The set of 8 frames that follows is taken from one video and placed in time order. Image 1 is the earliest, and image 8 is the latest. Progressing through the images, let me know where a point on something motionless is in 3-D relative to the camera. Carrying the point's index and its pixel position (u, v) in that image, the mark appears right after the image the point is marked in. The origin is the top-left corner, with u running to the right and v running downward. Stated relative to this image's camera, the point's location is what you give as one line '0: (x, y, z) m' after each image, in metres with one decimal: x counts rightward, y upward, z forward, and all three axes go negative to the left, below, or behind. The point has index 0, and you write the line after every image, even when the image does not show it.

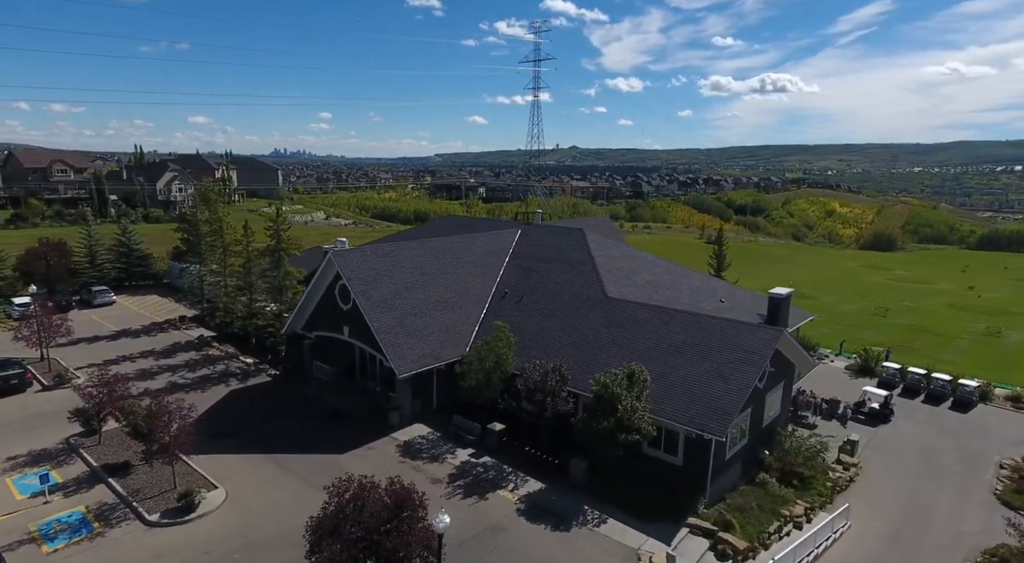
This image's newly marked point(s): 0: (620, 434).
0: (+3.2, -4.5, +18.3) m
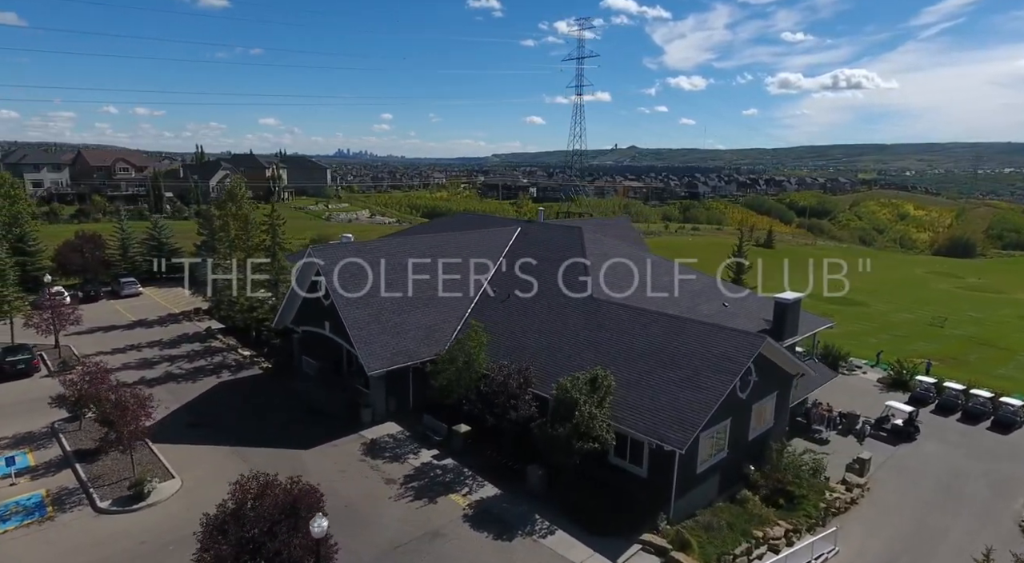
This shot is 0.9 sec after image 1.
0: (+1.8, -4.5, +17.4) m
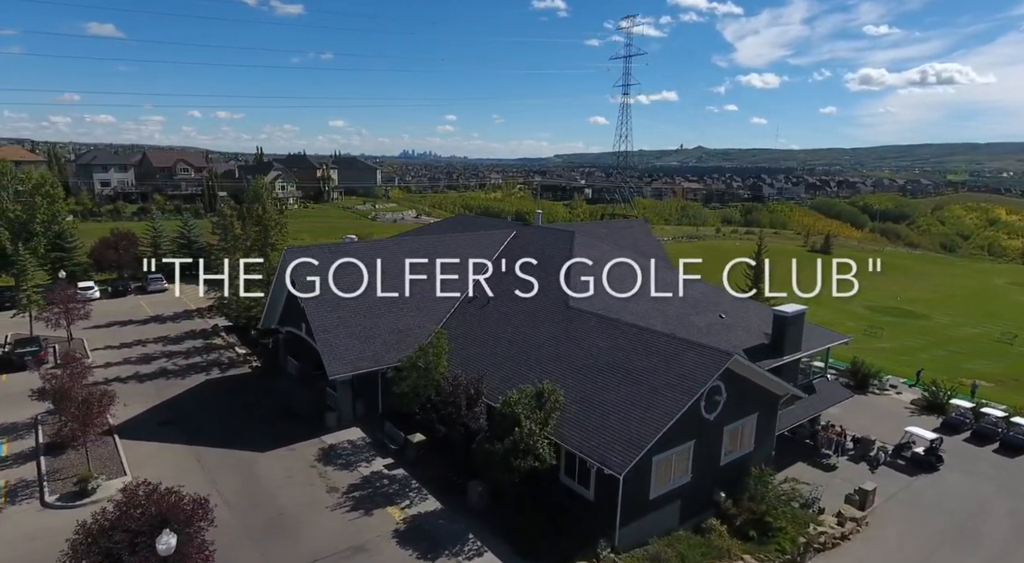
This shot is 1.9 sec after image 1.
0: (0.0, -4.7, +16.6) m
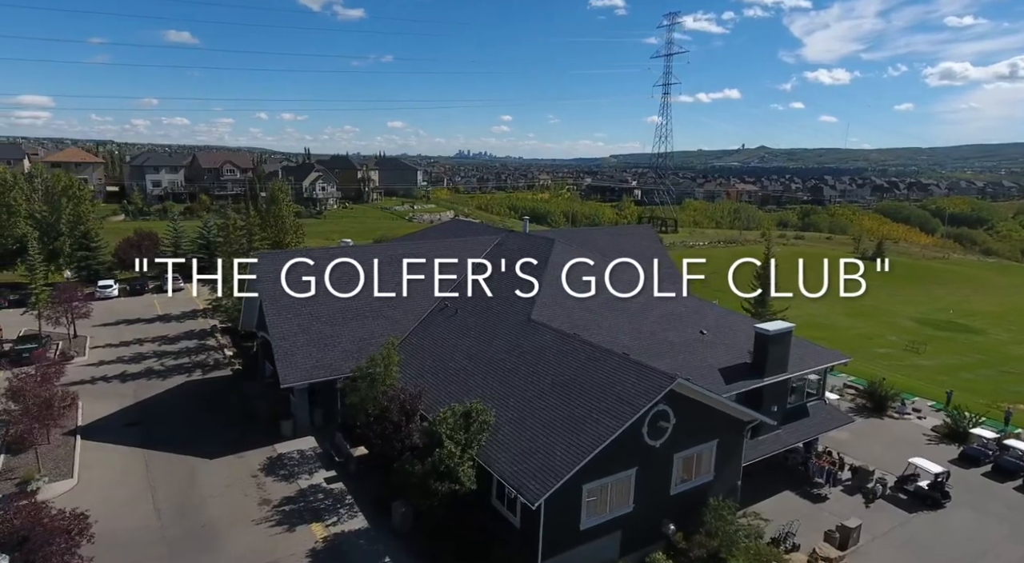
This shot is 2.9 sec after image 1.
0: (-2.1, -5.1, +15.9) m
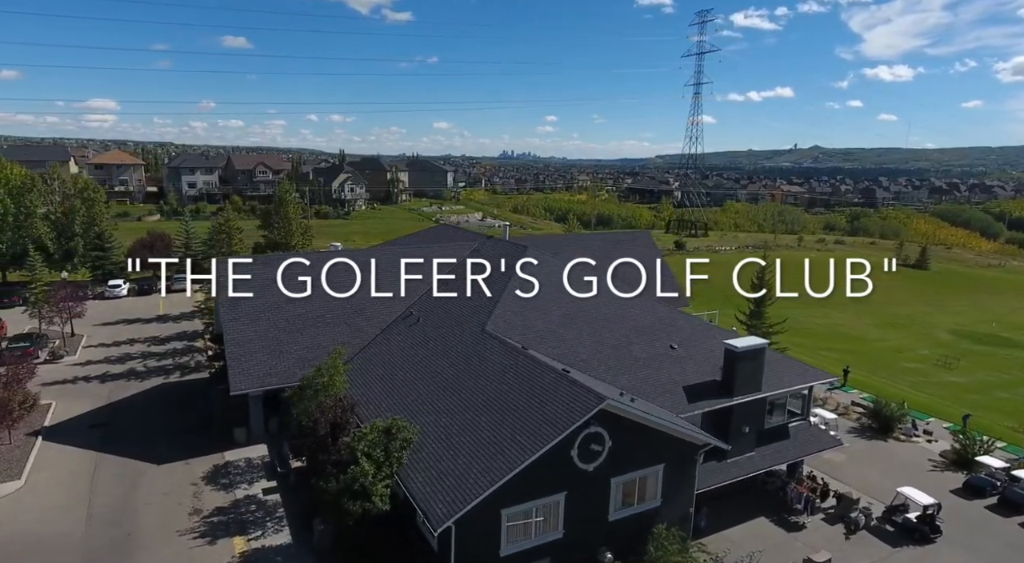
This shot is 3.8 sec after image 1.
0: (-4.1, -5.4, +15.4) m
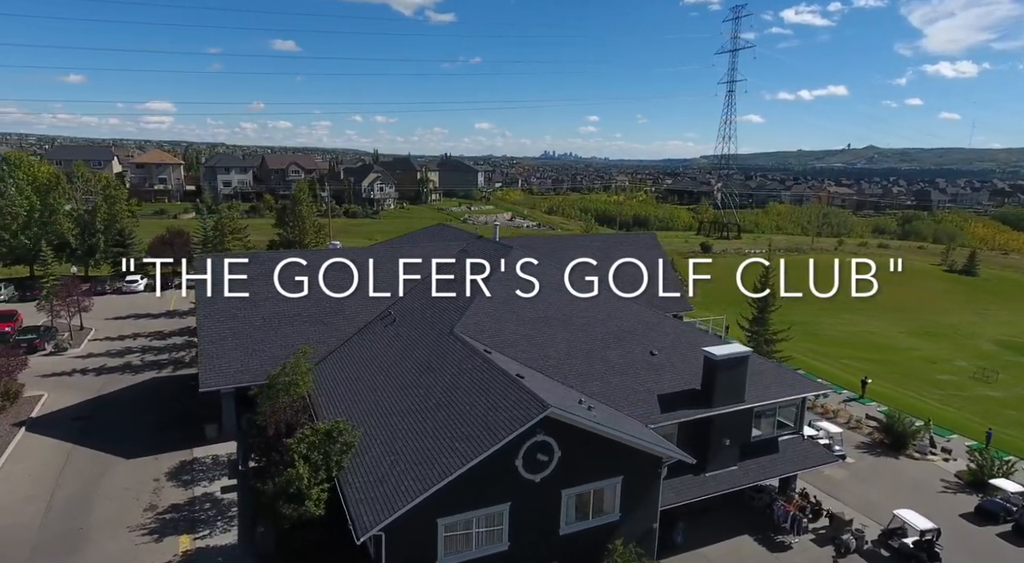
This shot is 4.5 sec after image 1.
0: (-5.6, -5.3, +15.1) m
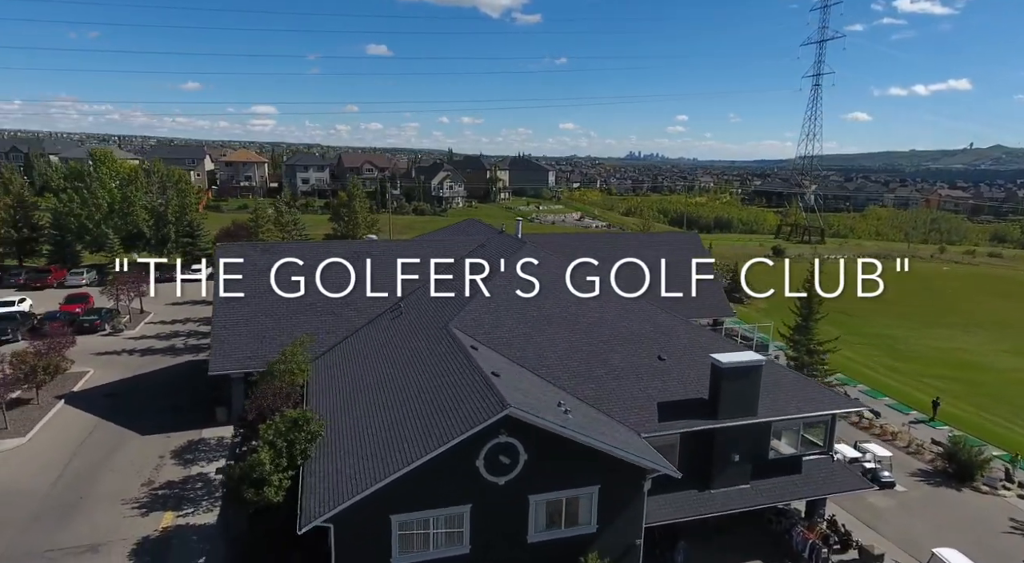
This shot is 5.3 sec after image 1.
0: (-6.5, -5.0, +15.2) m
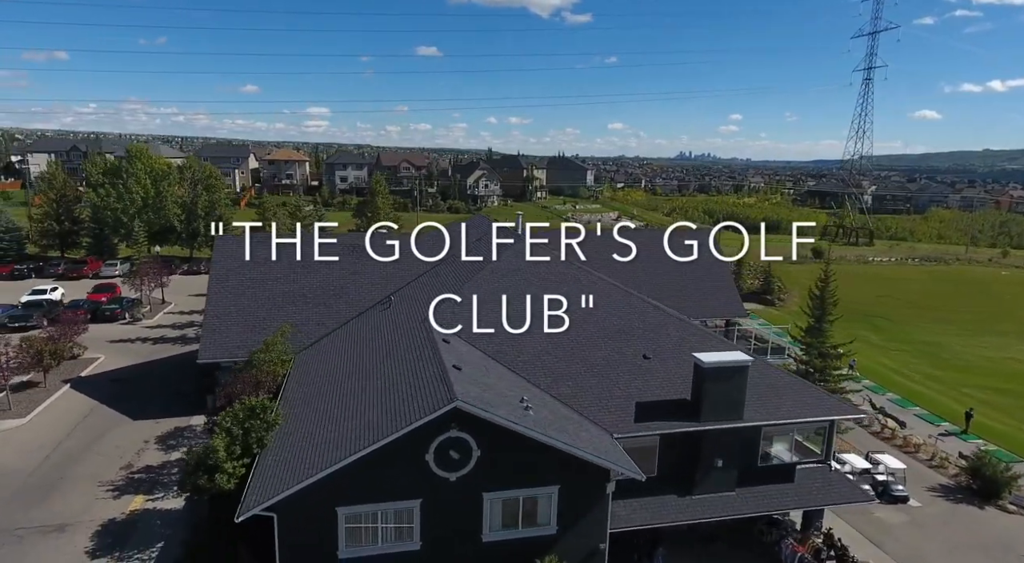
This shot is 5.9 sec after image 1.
0: (-7.6, -4.7, +15.2) m
